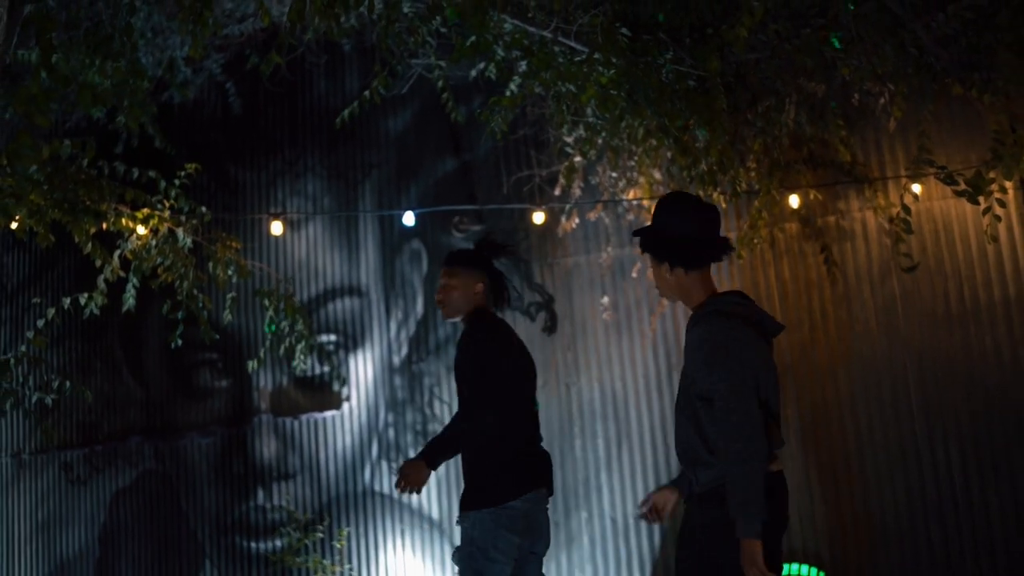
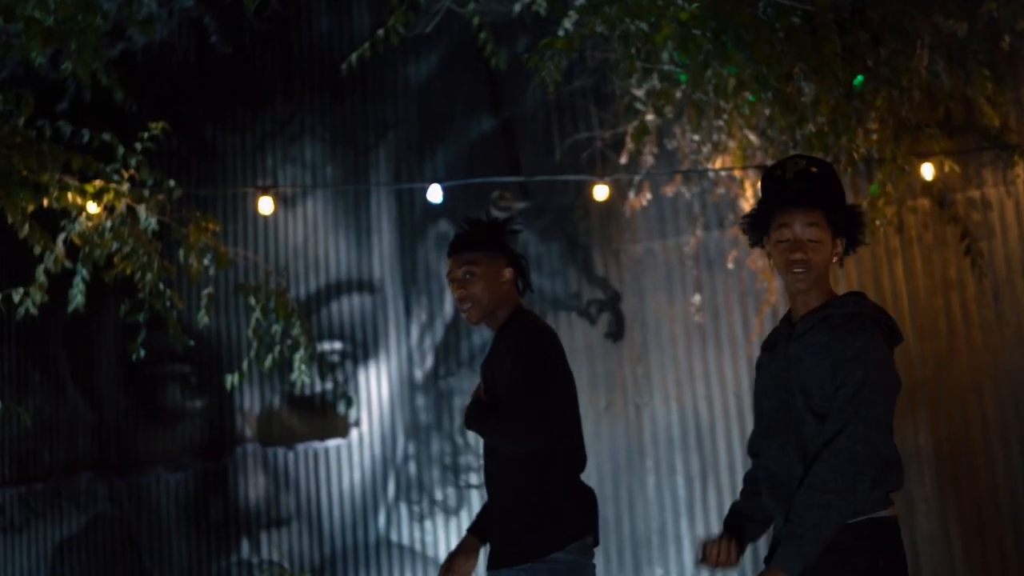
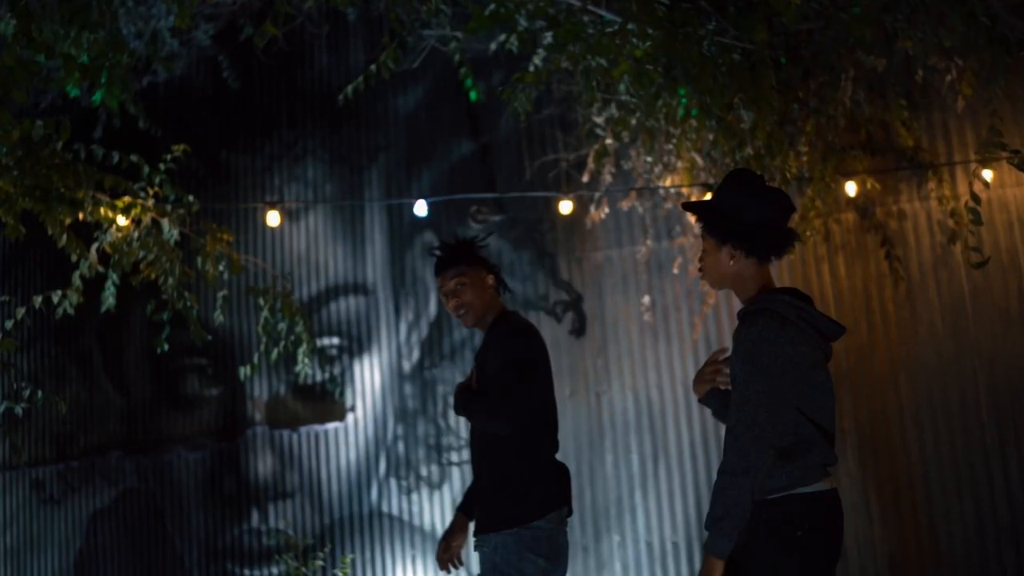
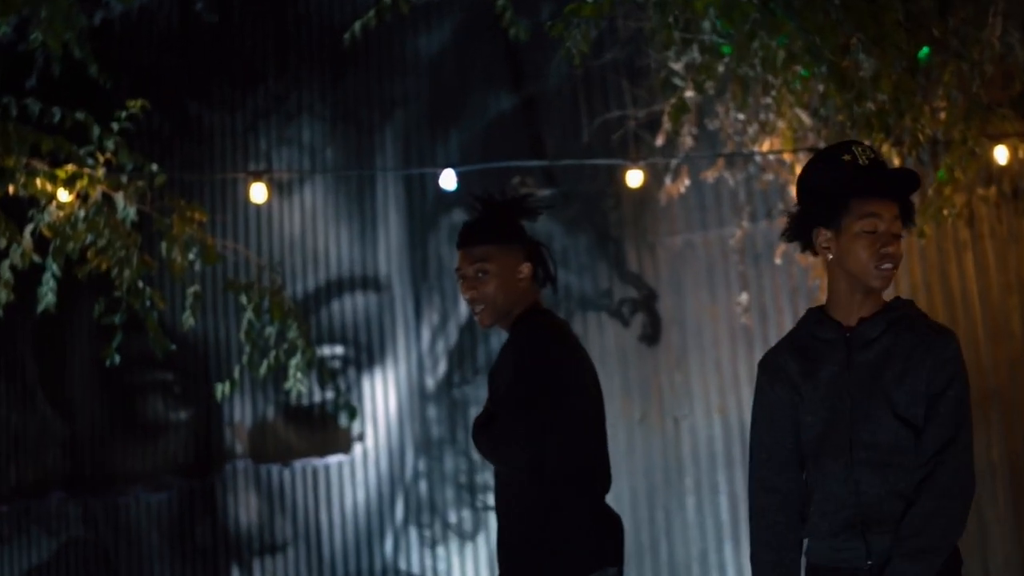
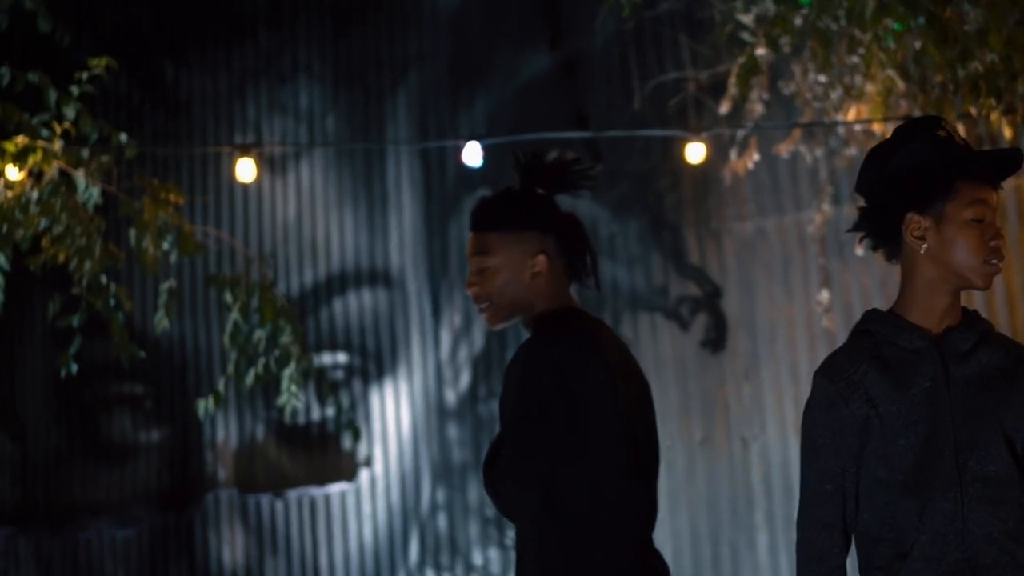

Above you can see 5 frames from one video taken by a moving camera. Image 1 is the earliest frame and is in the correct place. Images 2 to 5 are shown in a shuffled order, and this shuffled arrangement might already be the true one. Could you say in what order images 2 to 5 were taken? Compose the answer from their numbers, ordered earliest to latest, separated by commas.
3, 2, 4, 5
